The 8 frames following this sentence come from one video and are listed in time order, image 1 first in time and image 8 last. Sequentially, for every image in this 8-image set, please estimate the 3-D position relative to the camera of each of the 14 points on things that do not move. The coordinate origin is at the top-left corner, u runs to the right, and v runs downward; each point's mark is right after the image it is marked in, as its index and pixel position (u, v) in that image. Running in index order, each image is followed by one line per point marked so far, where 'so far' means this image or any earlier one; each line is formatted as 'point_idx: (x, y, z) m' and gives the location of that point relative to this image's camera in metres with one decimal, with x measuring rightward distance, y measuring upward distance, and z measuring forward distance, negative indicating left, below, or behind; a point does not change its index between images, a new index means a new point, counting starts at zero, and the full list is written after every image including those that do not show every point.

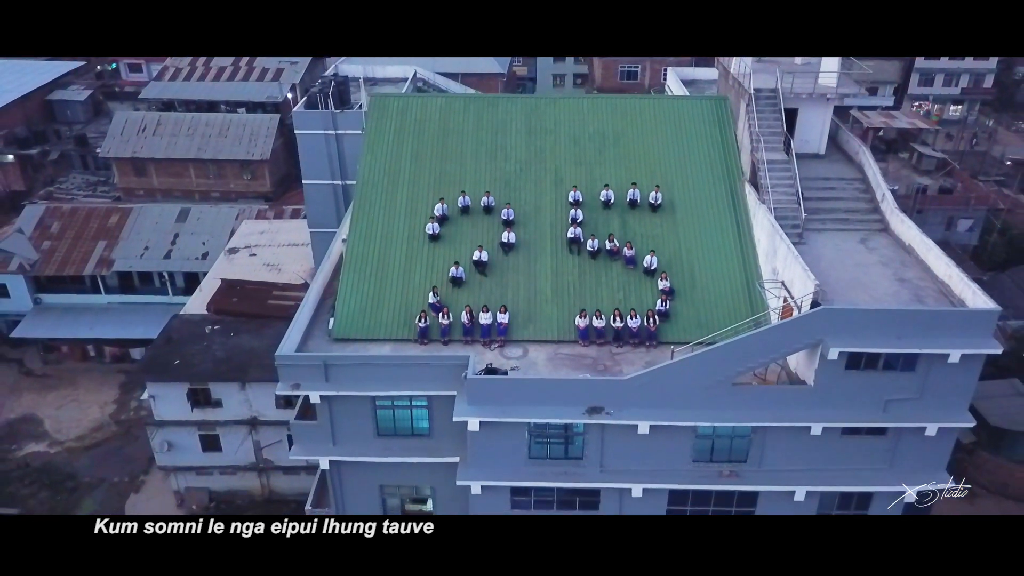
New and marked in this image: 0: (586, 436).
0: (+1.2, -2.4, +13.2) m
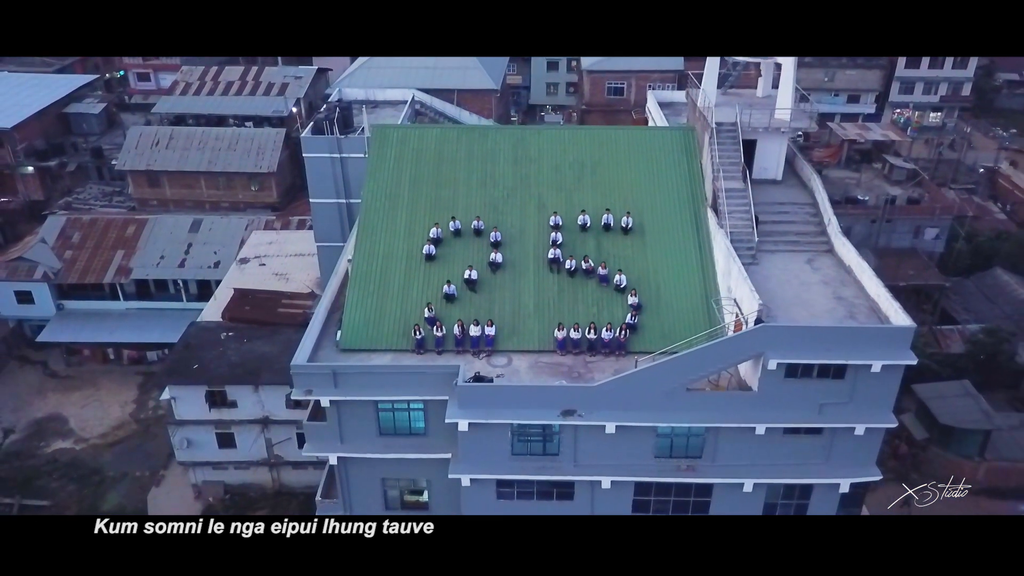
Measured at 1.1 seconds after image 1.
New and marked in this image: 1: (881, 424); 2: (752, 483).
0: (+0.9, -2.7, +15.2) m
1: (+6.5, -2.4, +14.6) m
2: (+4.4, -3.6, +15.4) m
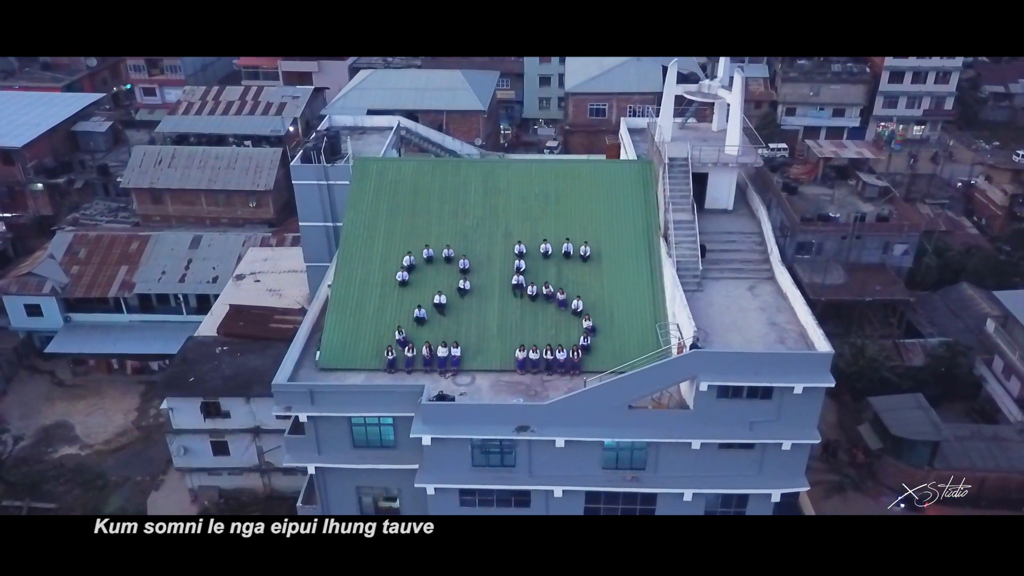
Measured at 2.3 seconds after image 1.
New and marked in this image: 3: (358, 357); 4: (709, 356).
0: (+0.1, -3.2, +16.7) m
1: (+5.7, -3.0, +16.1) m
2: (+3.6, -4.2, +16.9) m
3: (-3.4, -1.5, +18.2) m
4: (+3.7, -1.3, +15.6) m
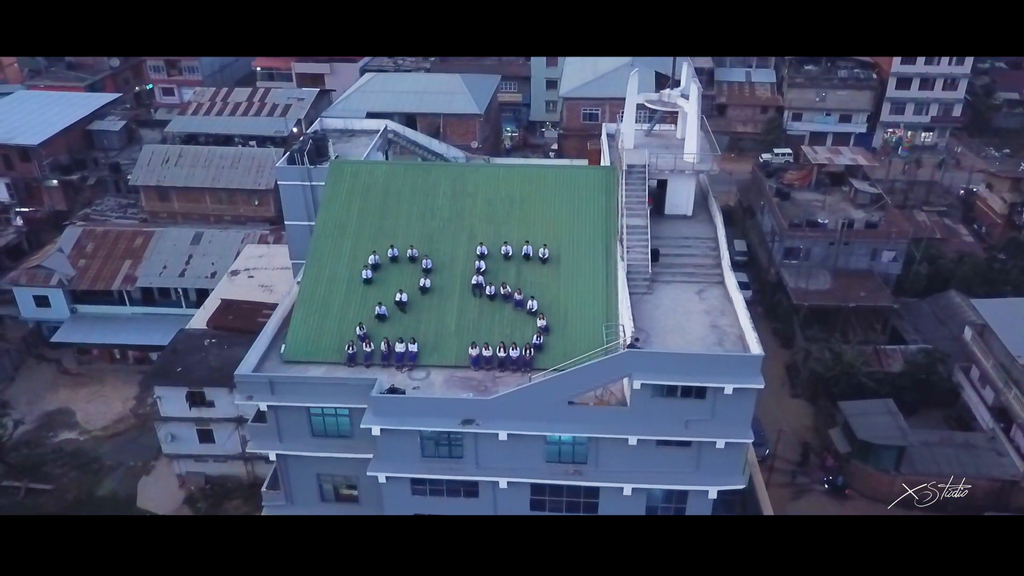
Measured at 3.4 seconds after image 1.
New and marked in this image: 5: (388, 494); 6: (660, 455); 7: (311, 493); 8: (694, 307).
0: (-1.0, -3.2, +17.5) m
1: (+4.6, -3.0, +16.7) m
2: (+2.5, -4.2, +17.5) m
3: (-4.4, -1.5, +19.2) m
4: (+2.6, -1.3, +16.2) m
5: (-2.8, -4.6, +18.3) m
6: (+3.1, -3.5, +17.3) m
7: (-4.7, -4.8, +19.3) m
8: (+4.1, -0.4, +18.6) m
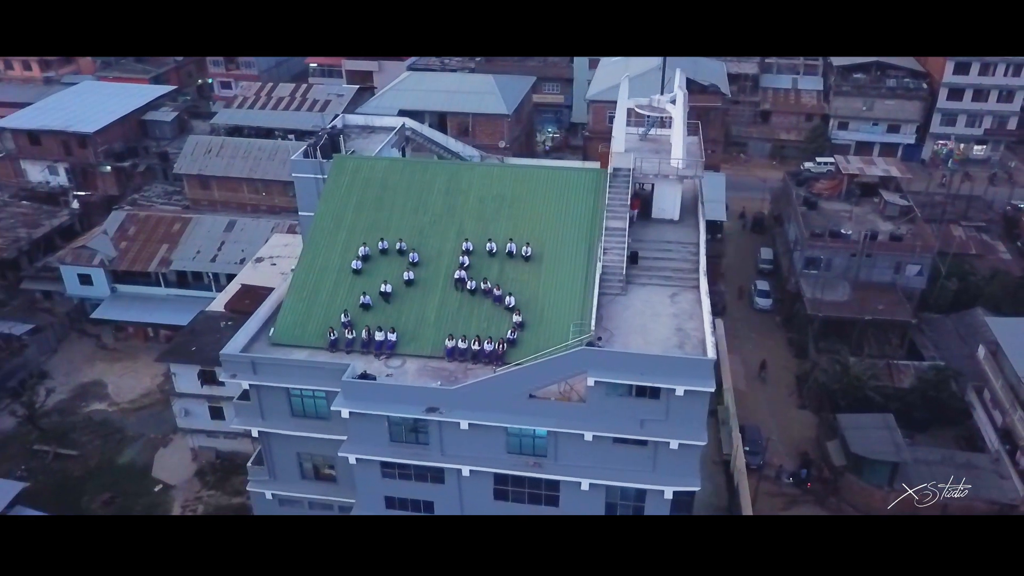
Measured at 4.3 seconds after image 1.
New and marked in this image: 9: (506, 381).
0: (-1.8, -3.1, +18.2) m
1: (+3.7, -3.1, +16.9) m
2: (+1.6, -4.2, +18.0) m
3: (-5.0, -1.2, +20.2) m
4: (+1.7, -1.3, +16.7) m
5: (-3.5, -4.3, +19.2) m
6: (+2.2, -3.5, +17.7) m
7: (-5.4, -4.5, +20.3) m
8: (+3.5, -0.5, +18.9) m
9: (-0.1, -2.0, +17.4) m
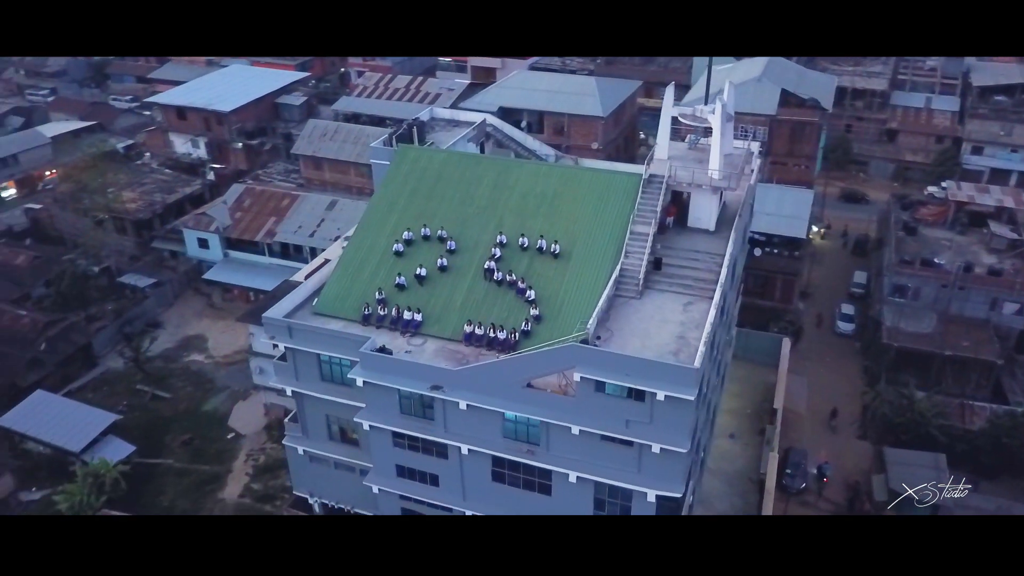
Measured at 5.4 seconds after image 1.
0: (-1.8, -2.7, +19.5) m
1: (+3.3, -3.3, +17.2) m
2: (+1.4, -4.2, +18.6) m
3: (-4.4, -0.5, +21.9) m
4: (+1.6, -1.3, +17.3) m
5: (-3.5, -3.8, +20.7) m
6: (+2.0, -3.5, +18.2) m
7: (-5.1, -3.8, +22.2) m
8: (+3.7, -0.7, +19.2) m
9: (-0.2, -1.8, +18.4) m
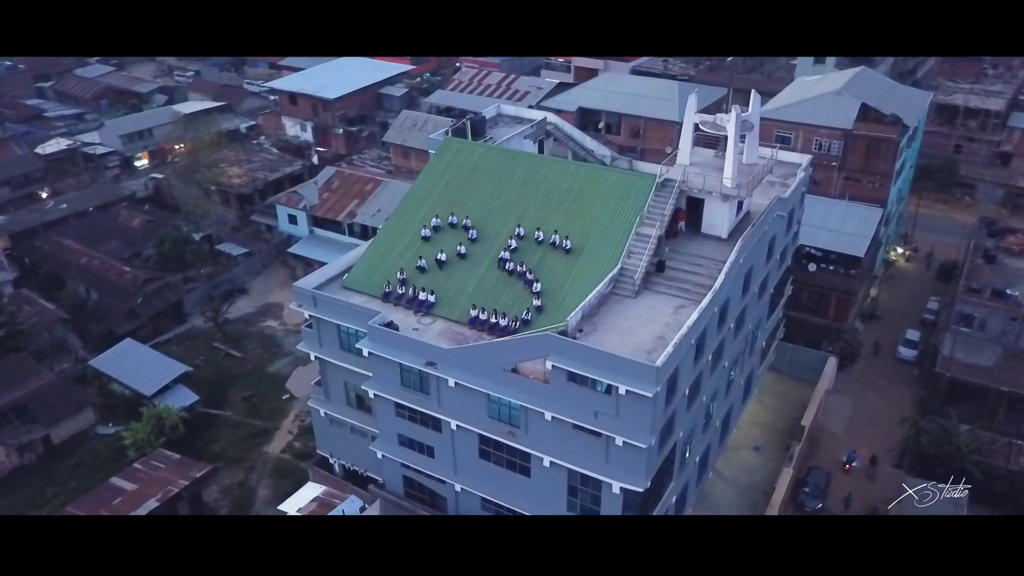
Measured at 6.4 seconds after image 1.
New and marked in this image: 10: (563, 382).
0: (-2.1, -2.3, +20.8) m
1: (+2.6, -3.3, +17.8) m
2: (+0.9, -4.0, +19.5) m
3: (-4.1, +0.1, +23.6) m
4: (+1.0, -1.2, +18.1) m
5: (-3.6, -3.3, +22.3) m
6: (+1.5, -3.4, +19.0) m
7: (-5.0, -3.1, +24.0) m
8: (+3.5, -0.7, +19.6) m
9: (-0.6, -1.5, +19.4) m
10: (+1.1, -2.1, +18.5) m
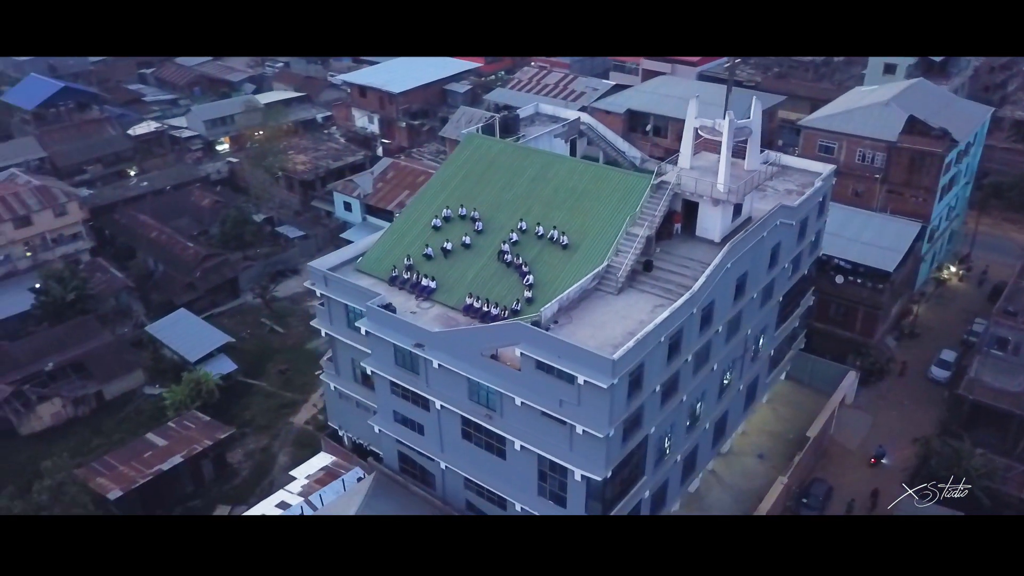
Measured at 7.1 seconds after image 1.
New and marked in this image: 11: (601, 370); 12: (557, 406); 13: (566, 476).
0: (-2.5, -1.9, +21.9) m
1: (+1.8, -3.2, +18.5) m
2: (+0.2, -3.8, +20.3) m
3: (-4.0, +0.6, +24.9) m
4: (+0.4, -1.0, +18.9) m
5: (-3.9, -2.8, +23.6) m
6: (+0.8, -3.2, +19.7) m
7: (-5.0, -2.6, +25.4) m
8: (+3.0, -0.7, +20.2) m
9: (-1.1, -1.2, +20.4) m
10: (+0.5, -1.9, +19.3) m
11: (+1.9, -1.8, +18.0) m
12: (+1.0, -2.7, +19.1) m
13: (+1.3, -4.5, +19.9) m
